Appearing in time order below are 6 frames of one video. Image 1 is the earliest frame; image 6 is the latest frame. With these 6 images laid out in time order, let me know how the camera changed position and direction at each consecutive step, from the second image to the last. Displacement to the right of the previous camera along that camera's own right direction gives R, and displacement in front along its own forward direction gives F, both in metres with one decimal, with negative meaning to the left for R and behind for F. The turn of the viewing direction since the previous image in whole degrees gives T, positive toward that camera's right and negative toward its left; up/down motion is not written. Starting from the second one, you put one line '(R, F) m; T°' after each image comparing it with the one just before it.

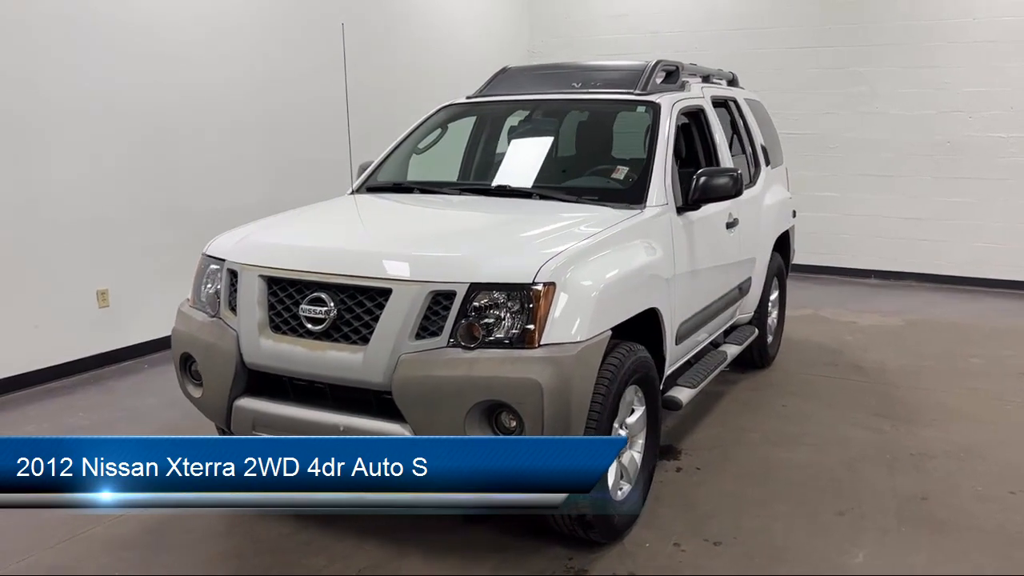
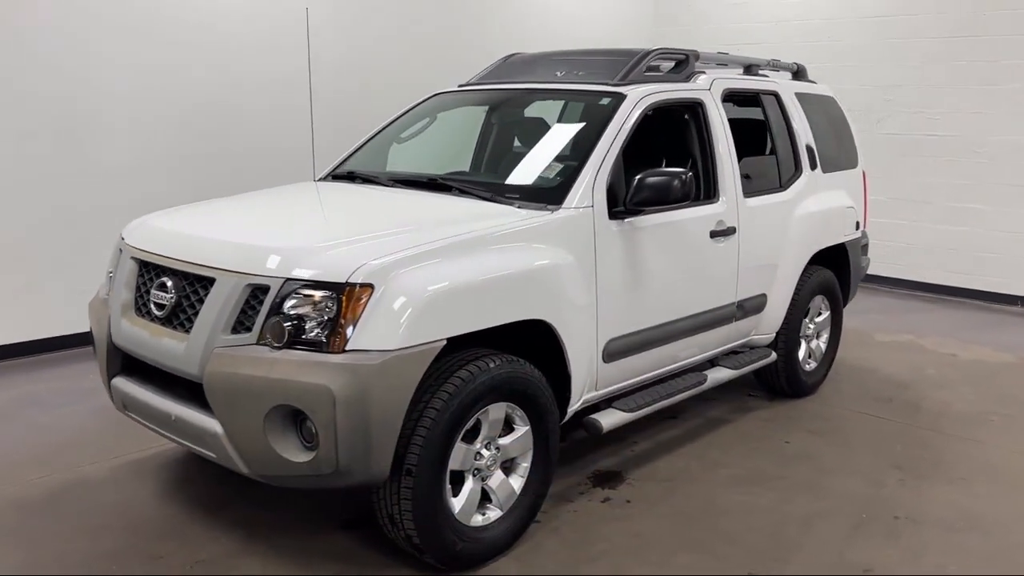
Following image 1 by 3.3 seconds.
(+1.1, +0.4) m; -14°
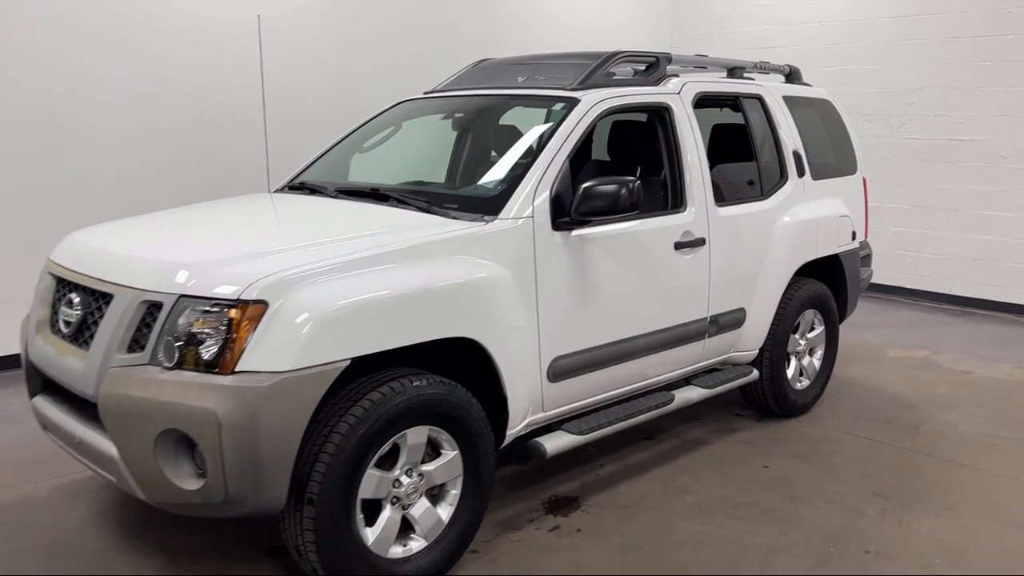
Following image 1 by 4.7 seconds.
(+0.4, +0.2) m; -3°
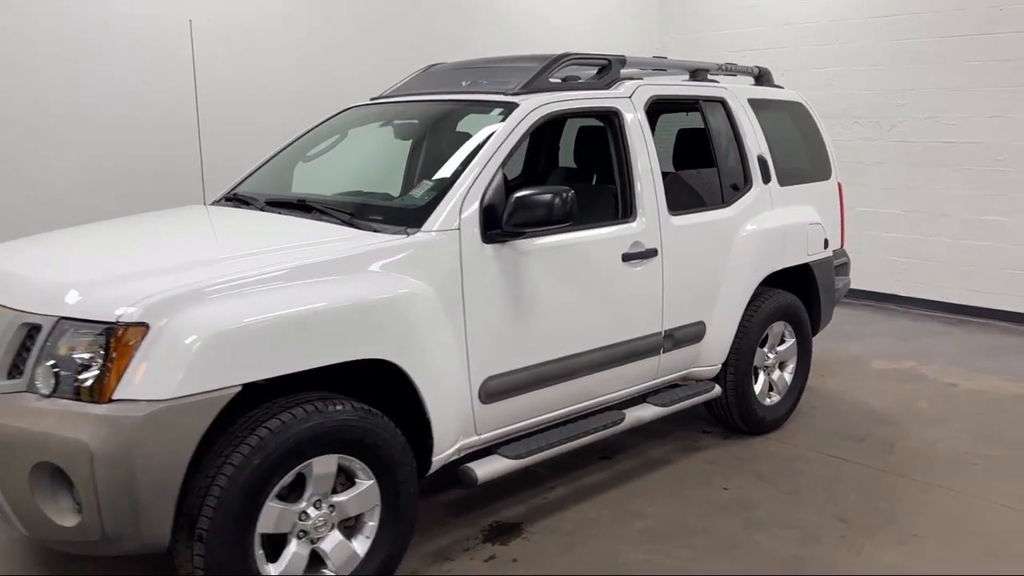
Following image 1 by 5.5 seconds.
(+0.3, +0.2) m; -1°
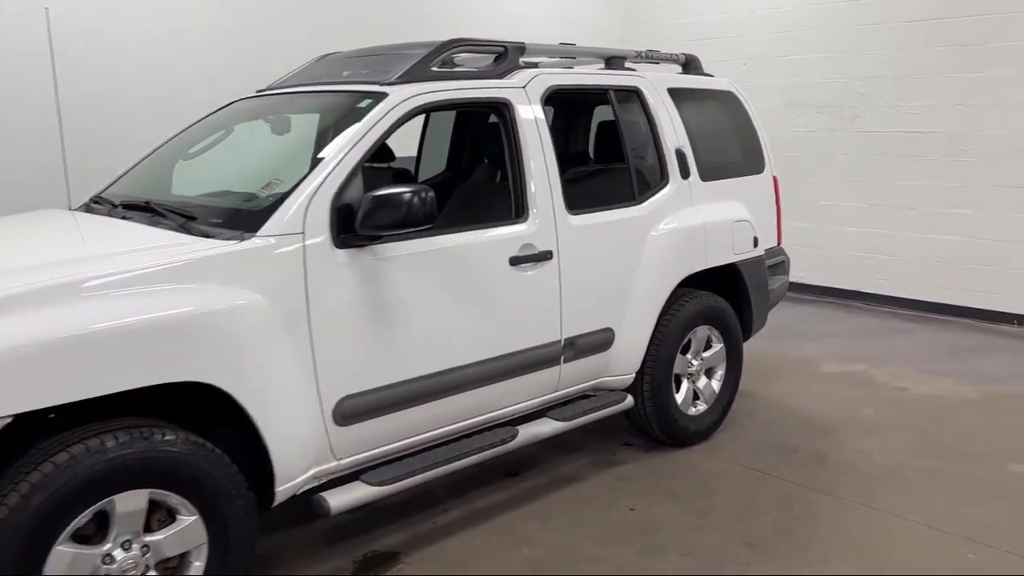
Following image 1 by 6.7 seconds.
(+0.5, +0.3) m; 0°
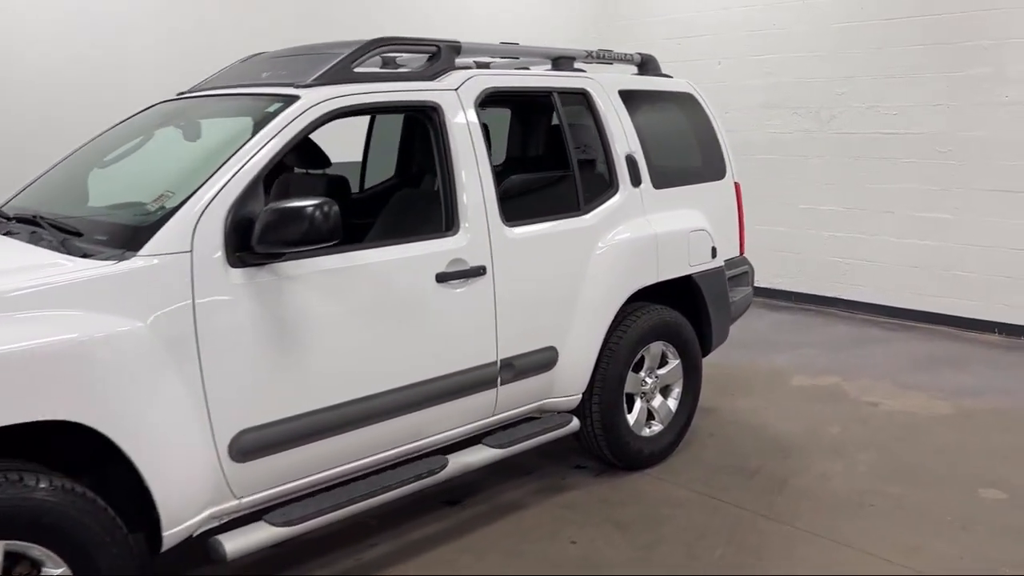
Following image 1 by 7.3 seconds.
(+0.2, +0.2) m; 0°
